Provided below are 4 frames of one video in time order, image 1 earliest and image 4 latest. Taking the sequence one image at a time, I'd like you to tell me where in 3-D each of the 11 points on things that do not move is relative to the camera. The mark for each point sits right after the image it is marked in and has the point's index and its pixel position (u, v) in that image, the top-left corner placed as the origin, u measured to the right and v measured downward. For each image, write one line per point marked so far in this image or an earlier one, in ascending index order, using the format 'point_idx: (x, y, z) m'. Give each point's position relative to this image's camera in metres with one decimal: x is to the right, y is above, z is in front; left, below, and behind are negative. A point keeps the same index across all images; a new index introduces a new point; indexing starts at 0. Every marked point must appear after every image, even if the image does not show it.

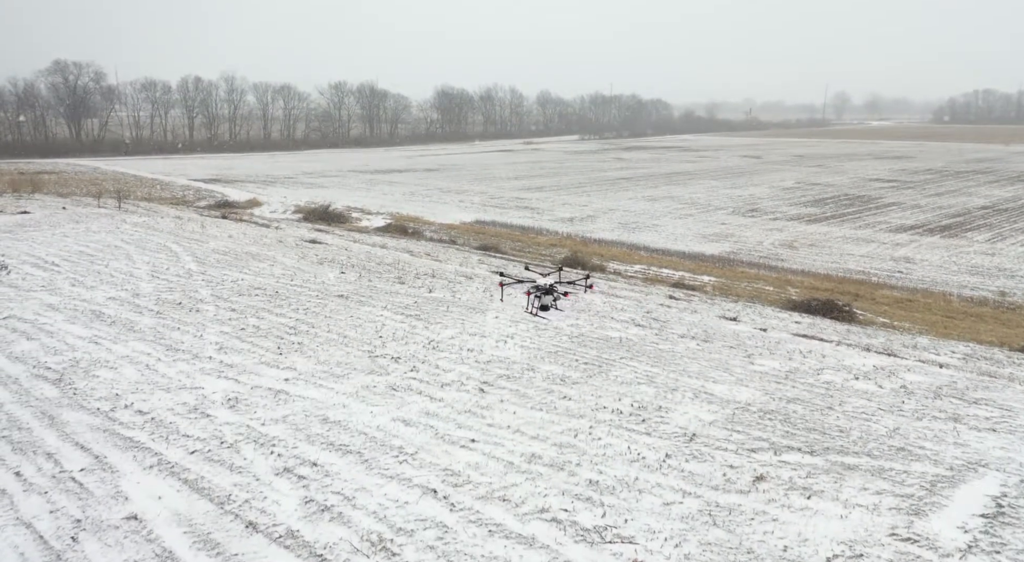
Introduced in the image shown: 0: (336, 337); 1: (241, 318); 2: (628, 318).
0: (-3.0, -1.0, +13.3) m
1: (-5.0, -0.7, +14.3) m
2: (+2.4, -0.8, +16.2) m
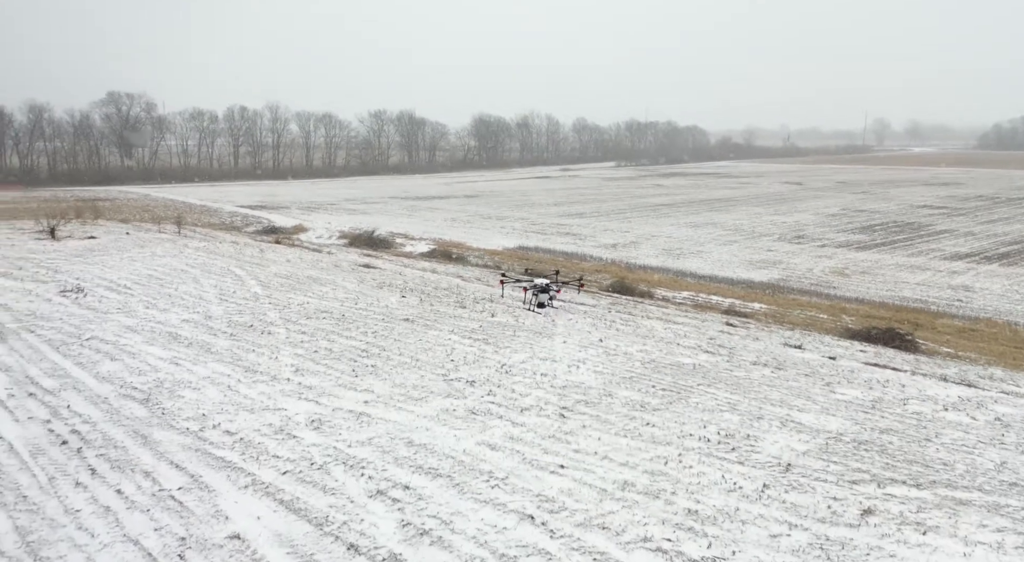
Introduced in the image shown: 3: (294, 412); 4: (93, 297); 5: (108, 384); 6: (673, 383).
0: (-1.8, -1.4, +13.4) m
1: (-3.7, -1.1, +14.5) m
2: (+3.8, -1.3, +16.1) m
3: (-3.1, -1.9, +11.0) m
4: (-9.3, -0.4, +17.6) m
5: (-6.3, -1.6, +12.2) m
6: (+2.5, -1.6, +12.1) m
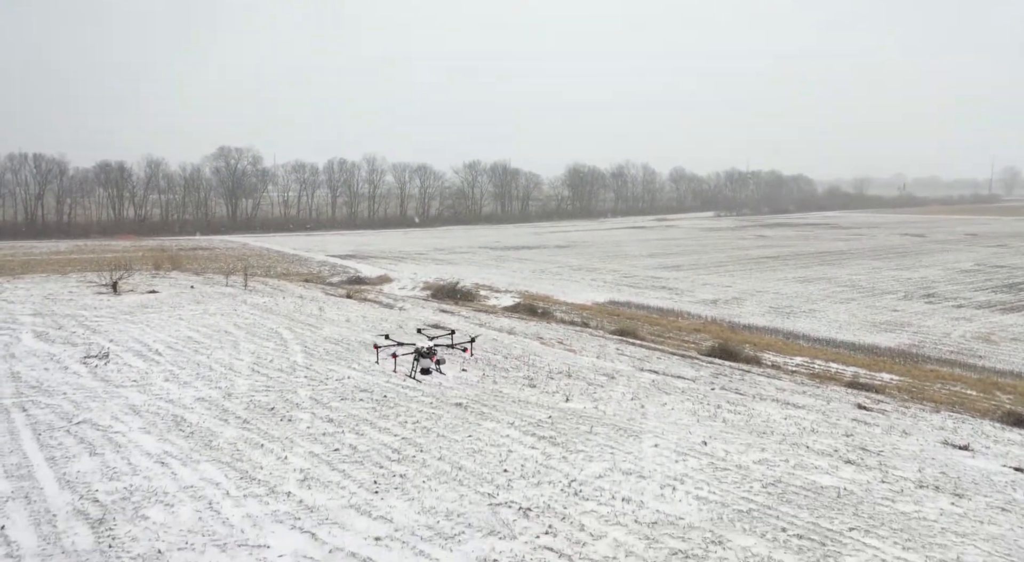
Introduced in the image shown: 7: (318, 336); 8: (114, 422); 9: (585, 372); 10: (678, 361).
0: (-0.8, -2.5, +10.3) m
1: (-2.6, -2.3, +11.6) m
2: (+5.0, -2.6, +12.3) m
3: (-2.4, -2.8, +8.1) m
4: (-7.8, -1.7, +15.4) m
5: (-5.4, -2.6, +9.6) m
6: (+3.3, -2.7, +8.5) m
7: (-4.7, -1.3, +19.0) m
8: (-6.1, -2.2, +12.1) m
9: (+1.6, -2.0, +16.4) m
10: (+4.2, -2.0, +19.6) m
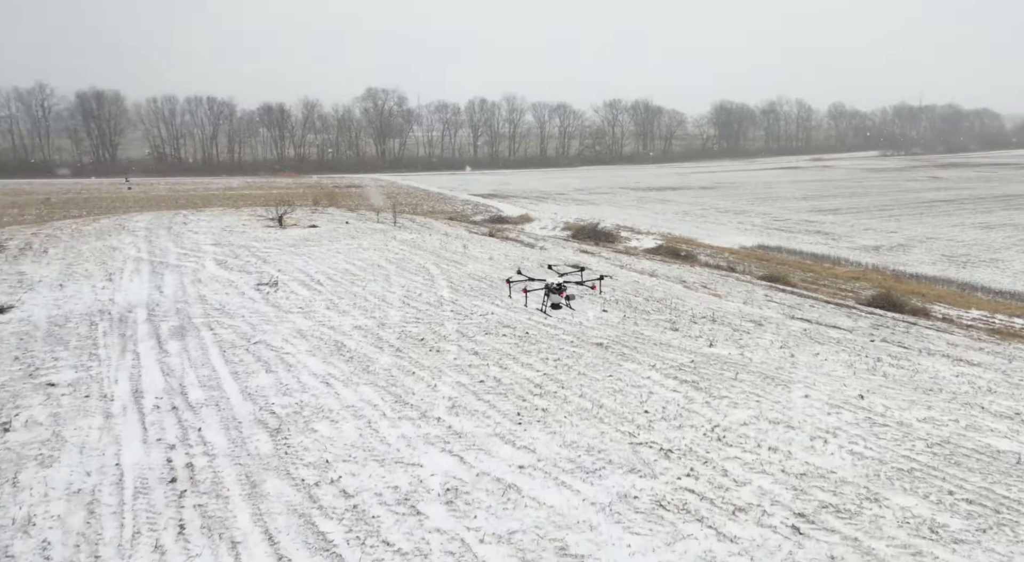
0: (+1.1, -1.7, +10.5) m
1: (-0.5, -1.3, +12.1) m
2: (+7.1, -1.9, +11.4) m
3: (-0.9, -2.1, +8.6) m
4: (-4.9, -0.3, +16.7) m
5: (-3.6, -1.7, +10.7) m
6: (+4.7, -2.1, +8.0) m
7: (-1.2, +0.2, +19.6) m
8: (-3.8, -1.1, +13.1) m
9: (+4.5, -0.8, +16.0) m
10: (+7.6, -0.7, +18.7) m
